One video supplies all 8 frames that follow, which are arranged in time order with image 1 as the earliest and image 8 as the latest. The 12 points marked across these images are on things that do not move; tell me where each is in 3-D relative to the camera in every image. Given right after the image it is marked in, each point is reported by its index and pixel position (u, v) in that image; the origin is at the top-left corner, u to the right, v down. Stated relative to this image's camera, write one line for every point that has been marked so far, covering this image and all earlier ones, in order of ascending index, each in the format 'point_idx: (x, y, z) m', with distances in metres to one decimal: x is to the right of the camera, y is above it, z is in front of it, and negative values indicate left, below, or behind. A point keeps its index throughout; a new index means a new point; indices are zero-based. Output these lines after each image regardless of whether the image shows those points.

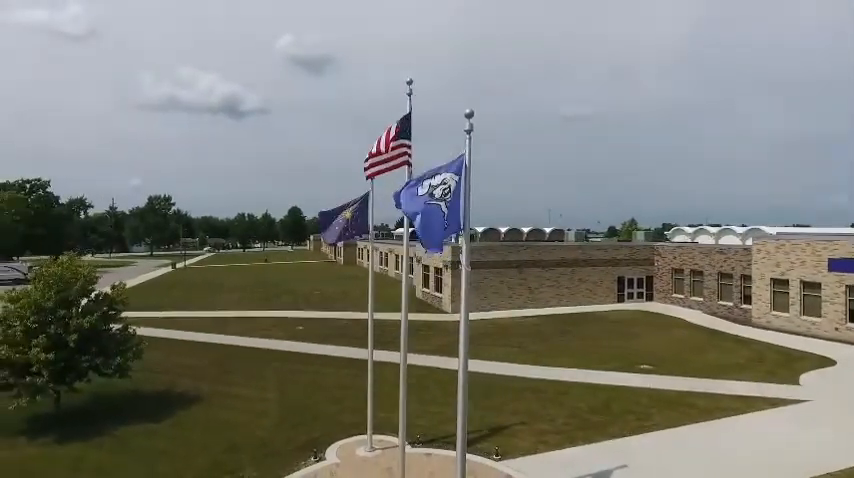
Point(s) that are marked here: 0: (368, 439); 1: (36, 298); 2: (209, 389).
0: (-1.5, -5.0, +13.2) m
1: (-11.0, -1.7, +14.8) m
2: (-7.7, -5.2, +18.4) m
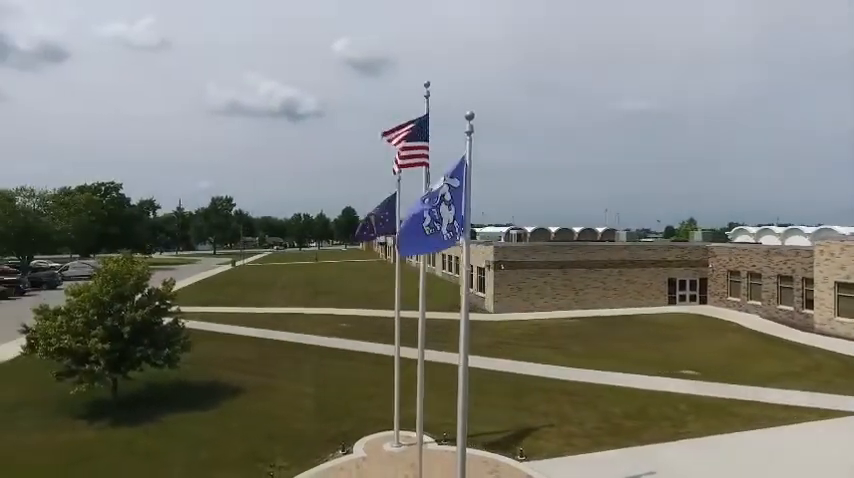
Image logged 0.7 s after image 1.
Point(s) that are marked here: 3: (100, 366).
0: (-0.8, -5.0, +13.5) m
1: (-10.1, -1.6, +16.0) m
2: (-6.5, -5.2, +19.2) m
3: (-9.9, -3.8, +15.7) m
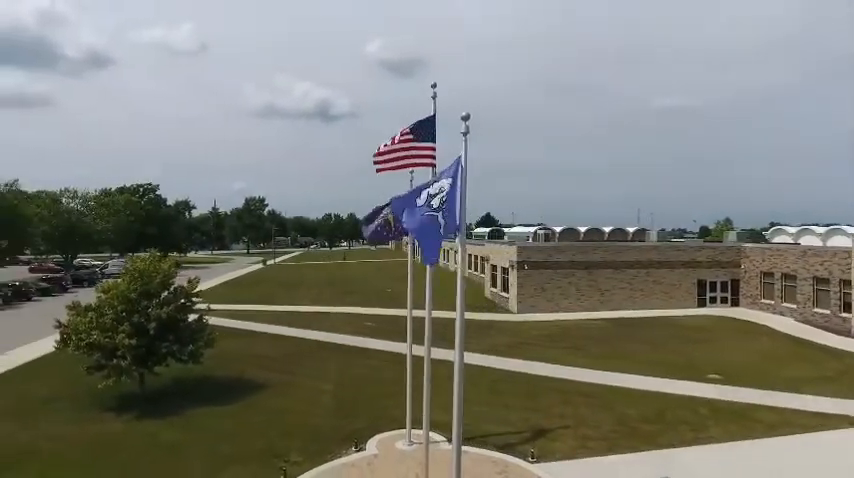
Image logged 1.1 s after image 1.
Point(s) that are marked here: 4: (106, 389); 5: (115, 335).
0: (-0.5, -5.0, +13.6) m
1: (-9.6, -1.6, +16.7) m
2: (-5.8, -5.2, +19.7) m
3: (-9.4, -3.8, +16.4) m
4: (-11.0, -5.1, +18.0) m
5: (-9.8, -3.0, +16.4) m
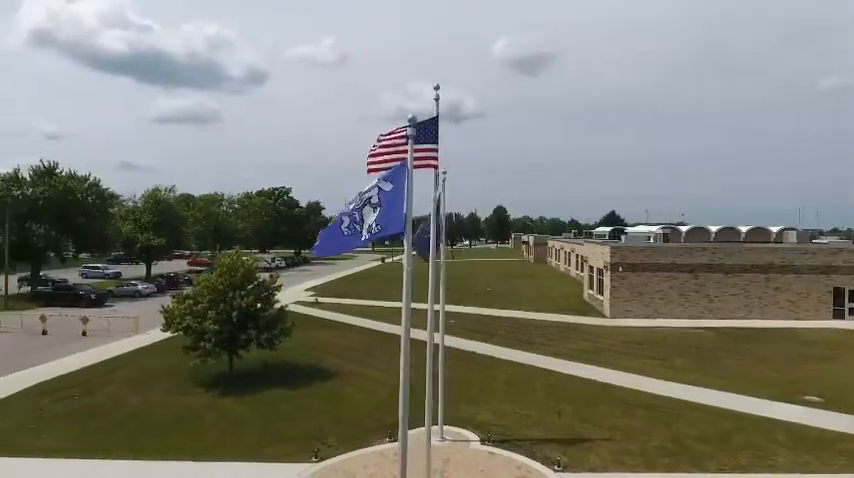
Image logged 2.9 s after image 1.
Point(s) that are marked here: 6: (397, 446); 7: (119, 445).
0: (+0.3, -5.0, +13.8) m
1: (-7.7, -1.6, +19.0) m
2: (-3.4, -5.1, +21.0) m
3: (-7.6, -3.7, +18.7) m
4: (-8.8, -5.0, +20.6) m
5: (-8.0, -2.9, +18.8) m
6: (-0.8, -5.3, +13.4) m
7: (-8.6, -5.7, +14.6) m
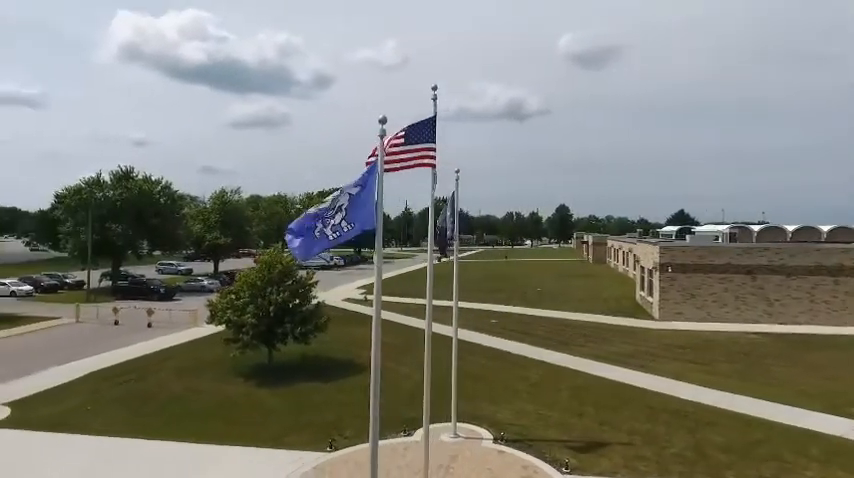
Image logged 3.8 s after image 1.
0: (+0.7, -4.9, +13.9) m
1: (-6.7, -1.5, +20.1) m
2: (-2.1, -5.1, +21.5) m
3: (-6.6, -3.6, +19.7) m
4: (-7.5, -5.0, +21.8) m
5: (-6.9, -2.9, +19.9) m
6: (-0.5, -5.2, +13.7) m
7: (-8.1, -5.7, +15.9) m
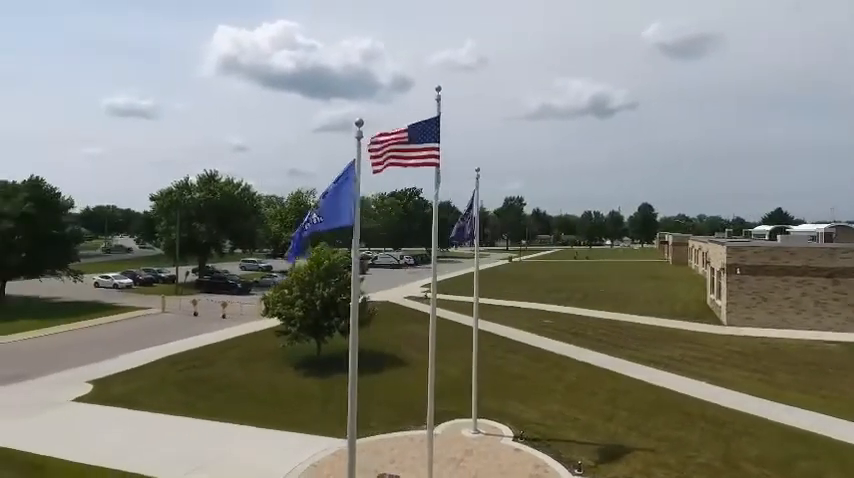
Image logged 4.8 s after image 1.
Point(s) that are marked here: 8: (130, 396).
0: (+1.2, -4.9, +14.1) m
1: (-5.1, -1.4, +21.3) m
2: (-0.4, -5.0, +22.0) m
3: (-5.1, -3.5, +20.9) m
4: (-5.7, -4.9, +23.1) m
5: (-5.4, -2.8, +21.1) m
6: (+0.1, -5.2, +14.0) m
7: (-7.1, -5.6, +17.3) m
8: (-10.5, -5.5, +18.6) m
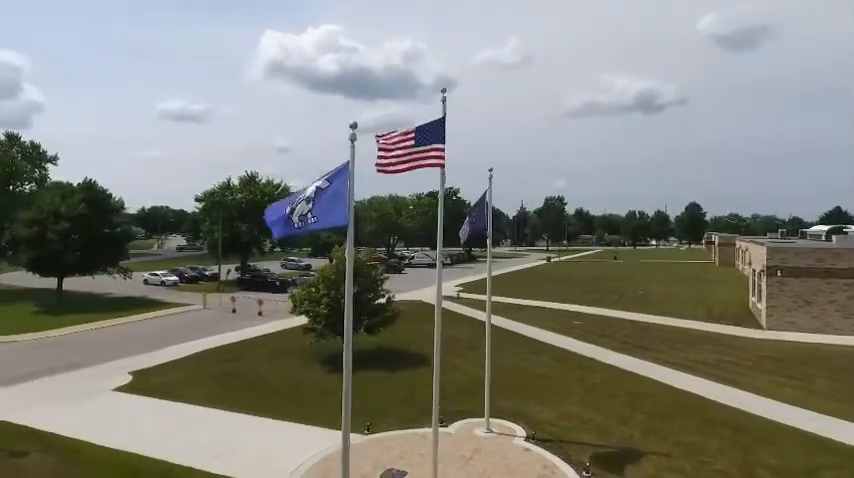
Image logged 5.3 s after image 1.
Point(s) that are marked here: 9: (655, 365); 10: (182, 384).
0: (+1.6, -4.9, +14.1) m
1: (-4.1, -1.4, +21.8) m
2: (+0.6, -5.0, +22.2) m
3: (-4.2, -3.5, +21.5) m
4: (-4.6, -4.9, +23.7) m
5: (-4.4, -2.7, +21.7) m
6: (+0.4, -5.2, +14.2) m
7: (-6.5, -5.6, +18.0) m
8: (-9.8, -5.5, +19.6) m
9: (+8.6, -4.8, +19.9) m
10: (-9.3, -5.5, +19.9) m
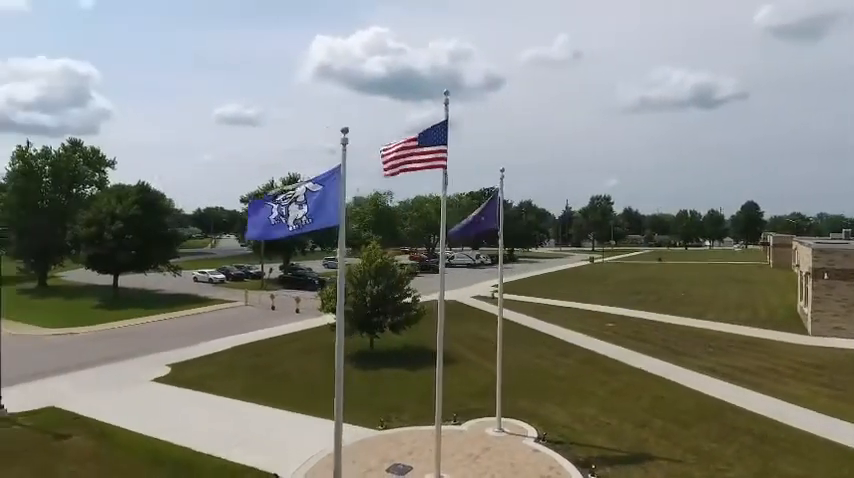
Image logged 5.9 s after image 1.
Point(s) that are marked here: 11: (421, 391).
0: (+1.9, -4.9, +14.2) m
1: (-3.1, -1.4, +22.3) m
2: (+1.7, -5.0, +22.3) m
3: (-3.2, -3.5, +22.0) m
4: (-3.4, -4.8, +24.2) m
5: (-3.4, -2.7, +22.2) m
6: (+0.7, -5.2, +14.3) m
7: (-5.8, -5.6, +18.8) m
8: (-8.9, -5.5, +20.6) m
9: (+9.4, -4.8, +19.3) m
10: (-8.4, -5.4, +20.9) m
11: (-0.1, -5.2, +18.2) m
